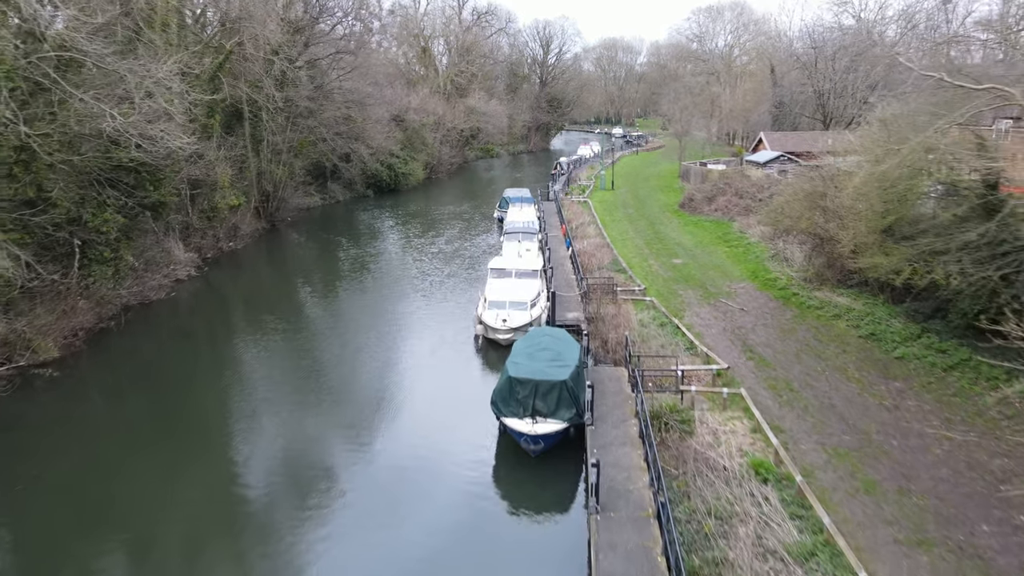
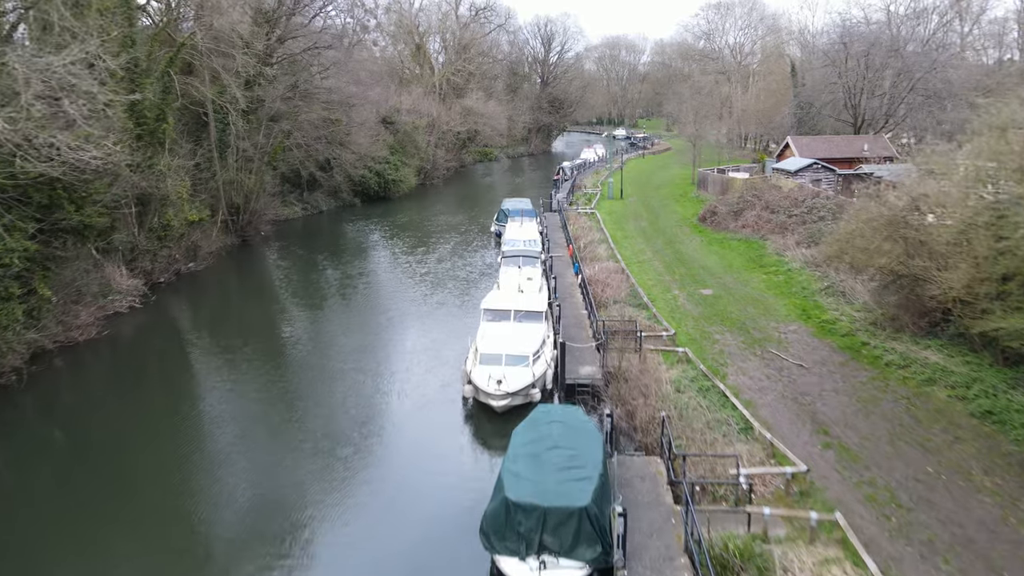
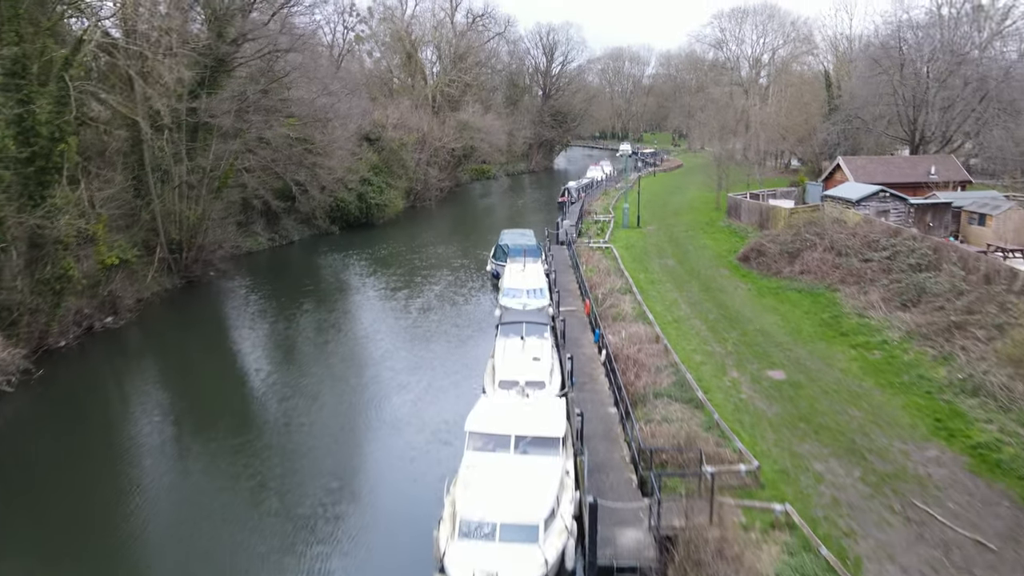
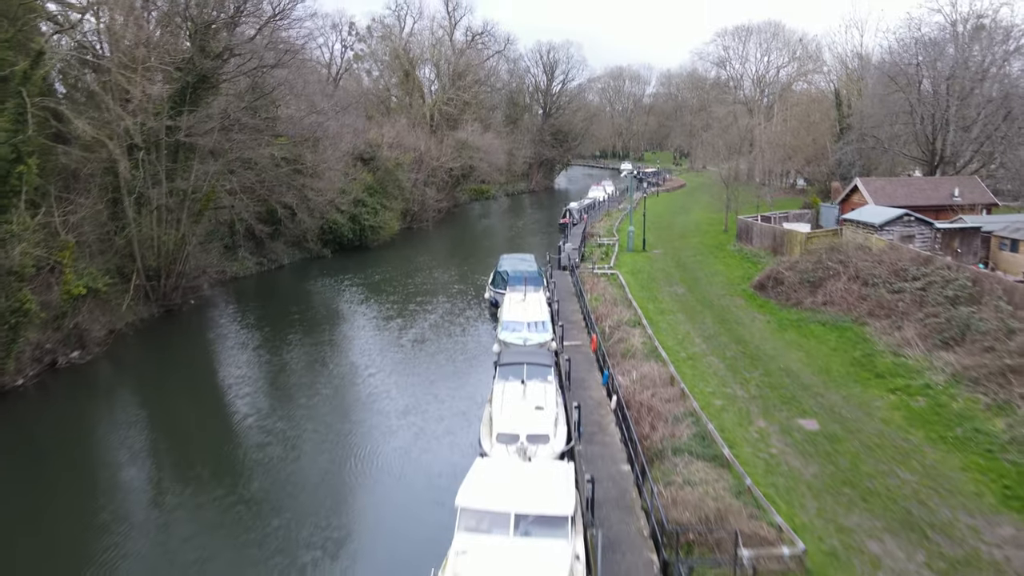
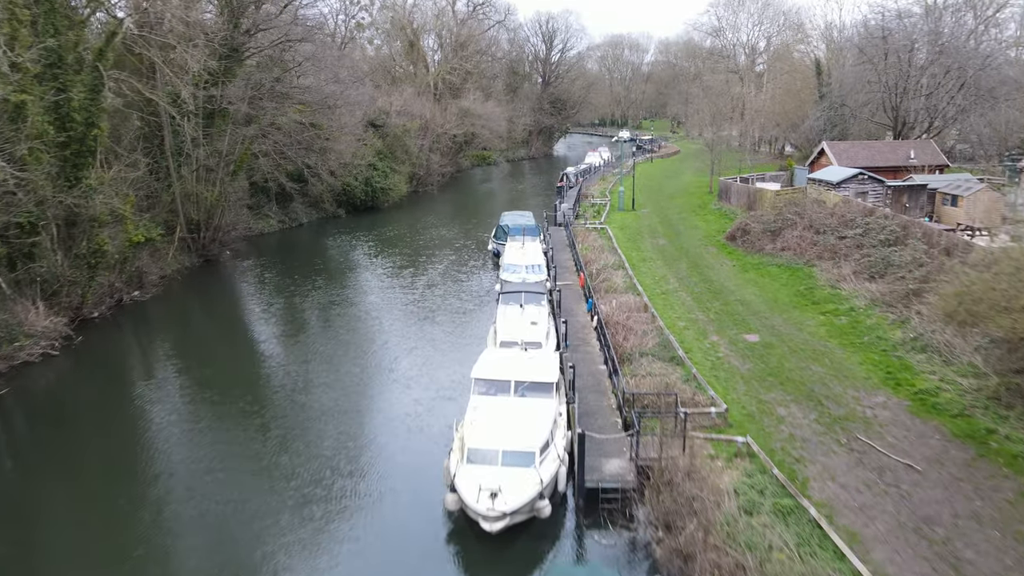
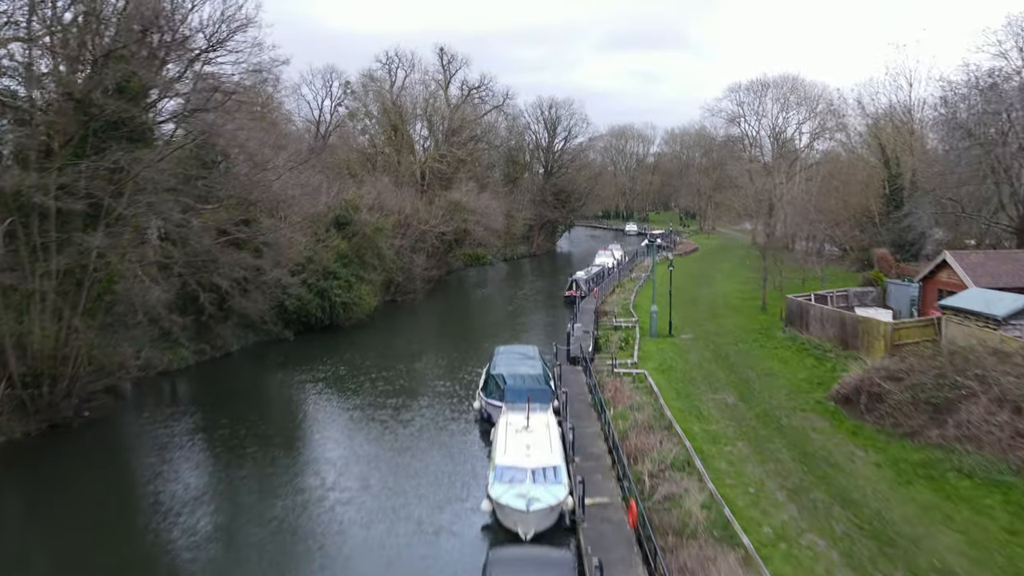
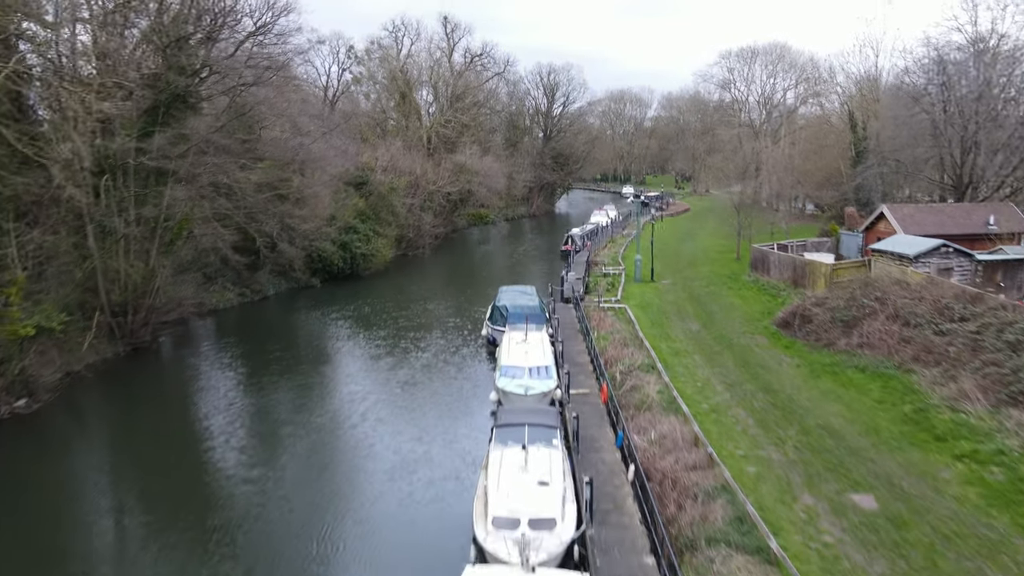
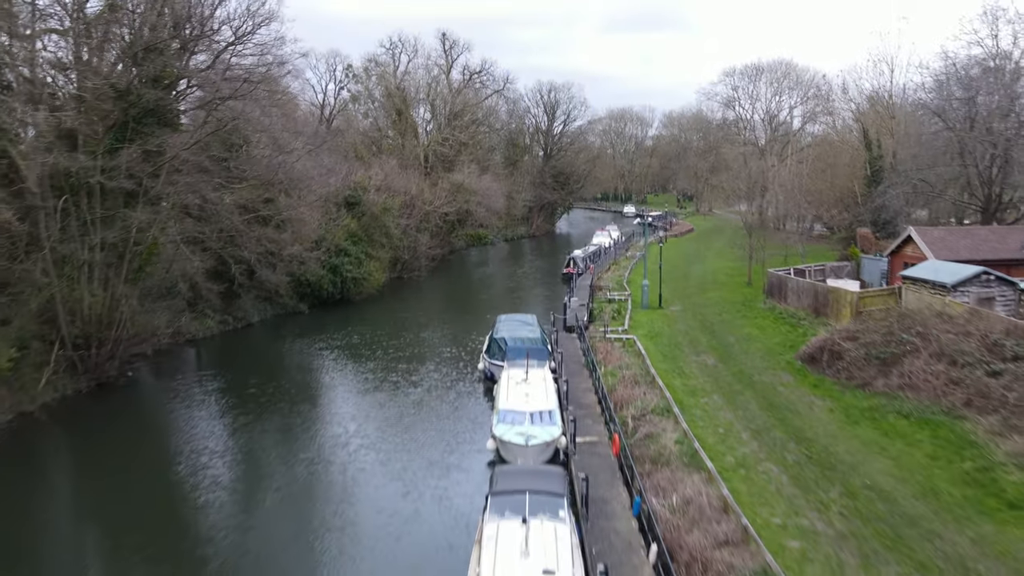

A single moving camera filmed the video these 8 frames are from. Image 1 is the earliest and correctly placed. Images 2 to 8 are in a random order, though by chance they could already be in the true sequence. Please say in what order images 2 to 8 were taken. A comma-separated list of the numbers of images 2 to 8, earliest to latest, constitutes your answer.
2, 5, 3, 4, 7, 8, 6
